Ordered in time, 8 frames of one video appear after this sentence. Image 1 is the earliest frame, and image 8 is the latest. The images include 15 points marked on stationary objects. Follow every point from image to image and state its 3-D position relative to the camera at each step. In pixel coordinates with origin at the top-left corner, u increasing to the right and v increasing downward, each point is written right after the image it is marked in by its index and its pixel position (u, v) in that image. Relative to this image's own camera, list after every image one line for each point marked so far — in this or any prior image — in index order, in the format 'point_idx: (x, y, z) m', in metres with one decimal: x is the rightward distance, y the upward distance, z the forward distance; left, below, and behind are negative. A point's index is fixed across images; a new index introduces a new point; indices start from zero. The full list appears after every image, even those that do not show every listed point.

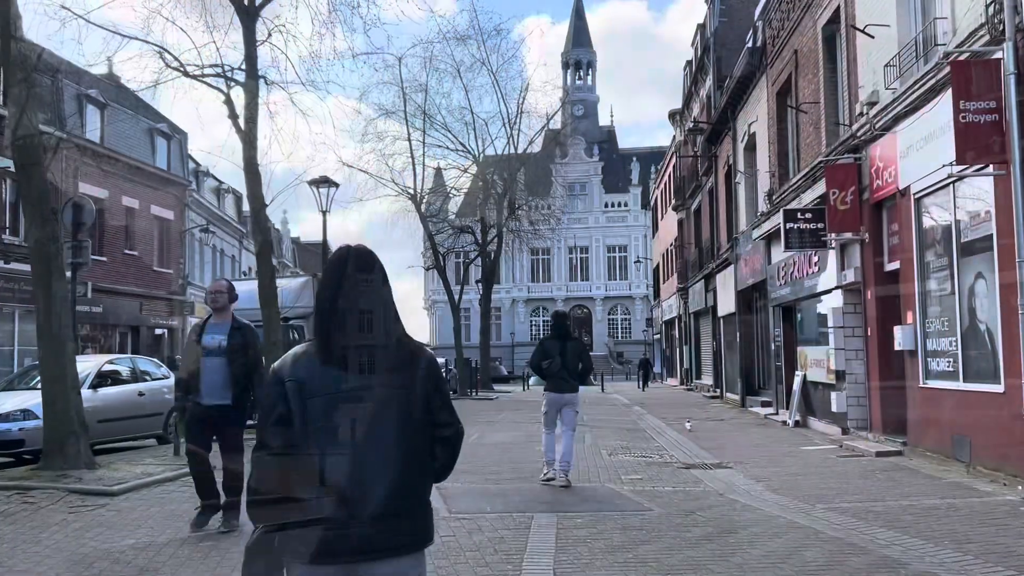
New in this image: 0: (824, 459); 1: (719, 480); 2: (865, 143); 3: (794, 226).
0: (+4.1, -2.3, +12.1) m
1: (+2.3, -2.2, +10.3) m
2: (+5.1, +2.1, +13.3) m
3: (+4.5, +1.0, +14.5) m
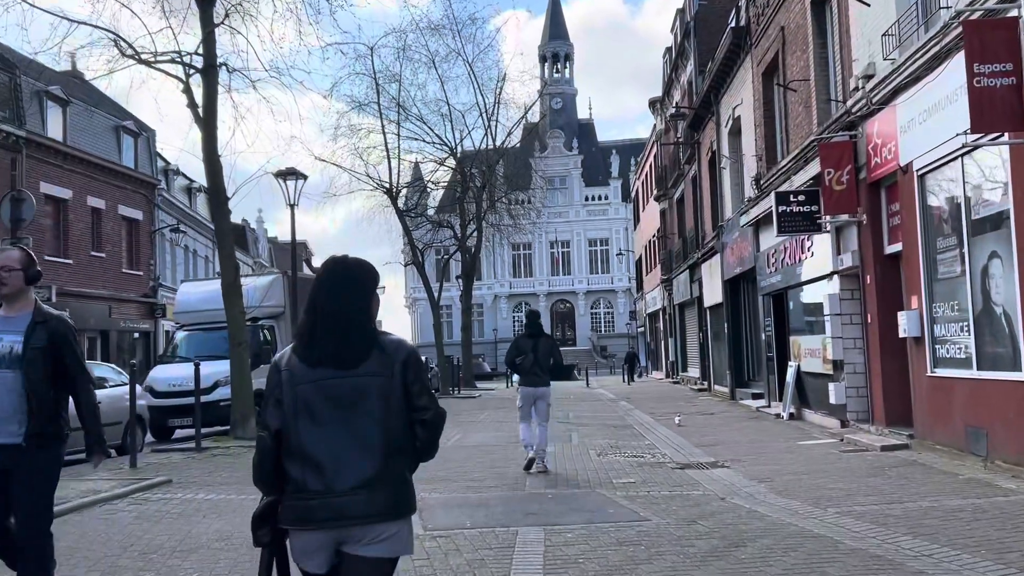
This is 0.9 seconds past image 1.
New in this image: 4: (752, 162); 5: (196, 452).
0: (+3.9, -2.1, +11.3) m
1: (+2.2, -2.0, +9.5) m
2: (+4.8, +2.3, +12.5) m
3: (+4.1, +1.2, +13.8) m
4: (+5.2, +2.7, +19.7) m
5: (-4.4, -2.3, +13.0) m
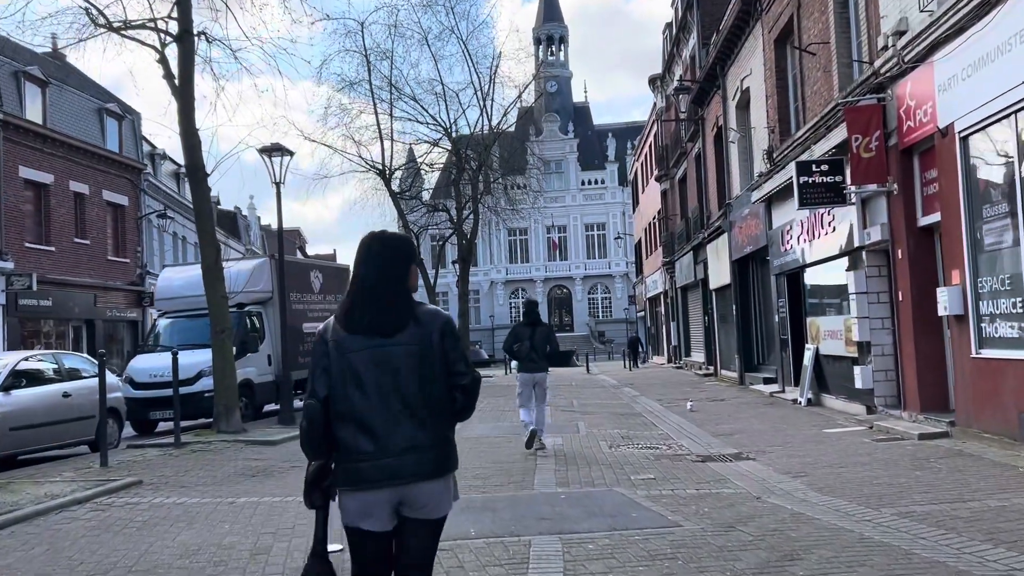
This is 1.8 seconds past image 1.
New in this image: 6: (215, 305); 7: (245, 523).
0: (+3.9, -1.8, +10.4) m
1: (+2.2, -1.8, +8.6) m
2: (+4.8, +2.6, +11.6) m
3: (+4.1, +1.5, +12.8) m
4: (+5.1, +3.1, +18.8) m
5: (-4.4, -2.1, +12.0) m
6: (-4.4, -0.3, +13.5) m
7: (-2.1, -1.8, +7.1) m
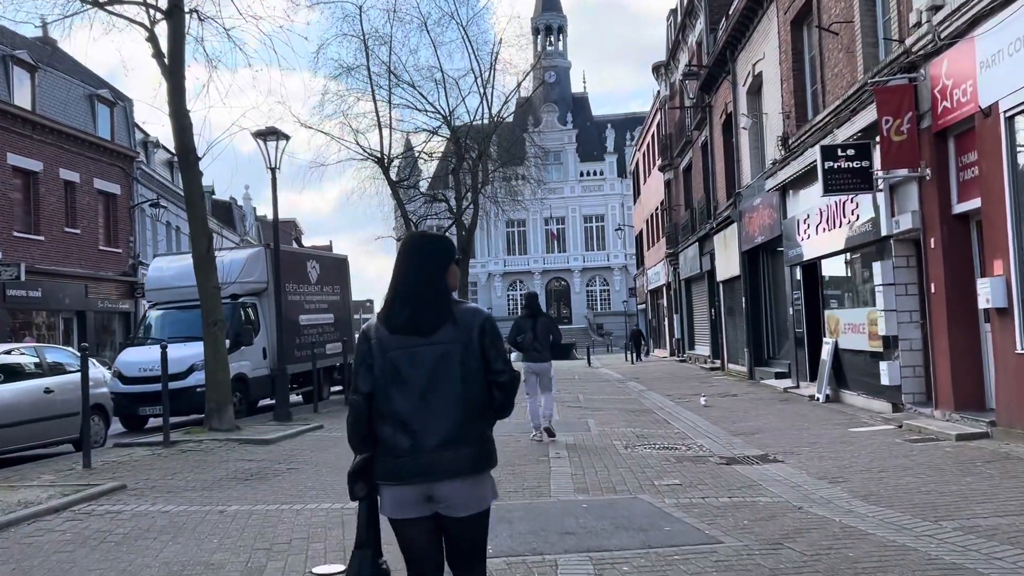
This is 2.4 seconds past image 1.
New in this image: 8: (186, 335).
0: (+4.0, -1.7, +9.8) m
1: (+2.3, -1.7, +8.0) m
2: (+4.9, +2.7, +10.9) m
3: (+4.3, +1.6, +12.1) m
4: (+5.2, +3.3, +18.1) m
5: (-4.3, -2.0, +11.4) m
6: (-4.3, -0.1, +12.9) m
7: (-1.9, -1.7, +6.5) m
8: (-5.6, -0.8, +15.9) m
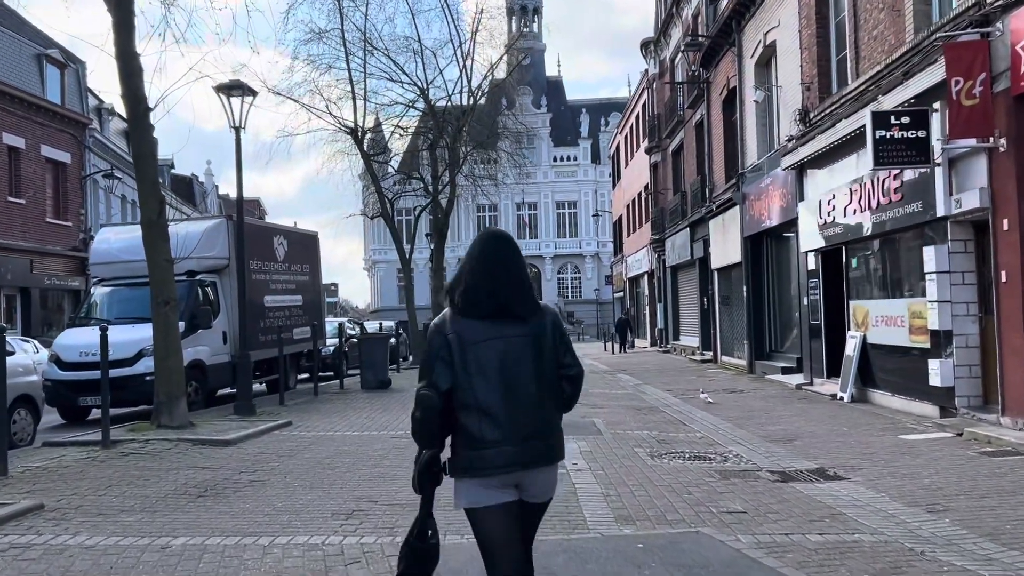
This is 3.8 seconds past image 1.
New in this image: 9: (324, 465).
0: (+4.1, -1.6, +8.3) m
1: (+2.5, -1.6, +6.4) m
2: (+5.0, +2.8, +9.4) m
3: (+4.3, +1.8, +10.6) m
4: (+5.1, +3.5, +16.6) m
5: (-4.3, -1.7, +9.6) m
6: (-4.3, +0.2, +11.0) m
7: (-1.7, -1.6, +4.8) m
8: (-5.7, -0.4, +14.0) m
9: (-1.8, -1.6, +8.5) m
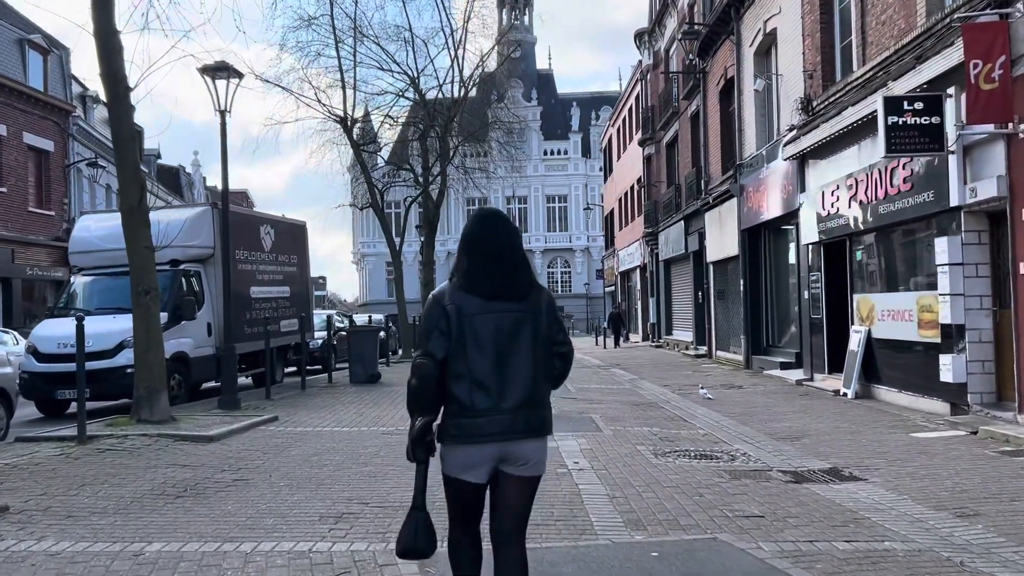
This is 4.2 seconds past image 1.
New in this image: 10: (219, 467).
0: (+4.1, -1.5, +7.9) m
1: (+2.5, -1.5, +6.0) m
2: (+5.0, +2.9, +9.0) m
3: (+4.3, +1.9, +10.2) m
4: (+5.0, +3.6, +16.2) m
5: (-4.3, -1.6, +9.1) m
6: (-4.3, +0.3, +10.5) m
7: (-1.7, -1.5, +4.3) m
8: (-5.8, -0.3, +13.5) m
9: (-1.8, -1.5, +8.1) m
10: (-2.5, -1.5, +7.9) m
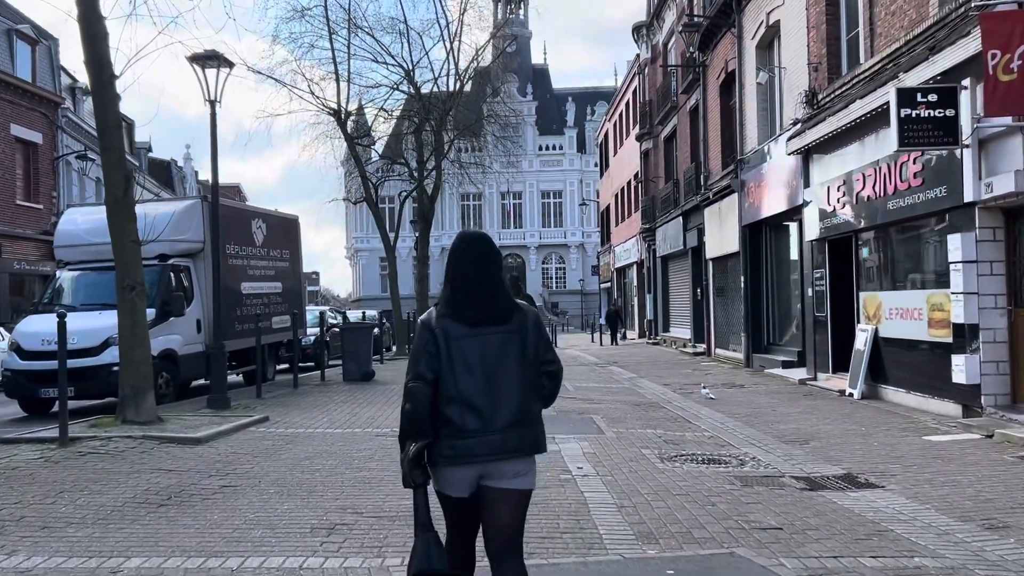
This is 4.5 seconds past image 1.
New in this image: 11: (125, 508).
0: (+4.1, -1.5, +7.6) m
1: (+2.5, -1.5, +5.7) m
2: (+5.0, +2.9, +8.7) m
3: (+4.3, +1.9, +9.9) m
4: (+5.0, +3.7, +15.8) m
5: (-4.3, -1.5, +8.7) m
6: (-4.3, +0.4, +10.2) m
7: (-1.7, -1.5, +3.9) m
8: (-5.8, -0.2, +13.1) m
9: (-1.8, -1.5, +7.7) m
10: (-2.5, -1.5, +7.5) m
11: (-2.6, -1.5, +6.2) m
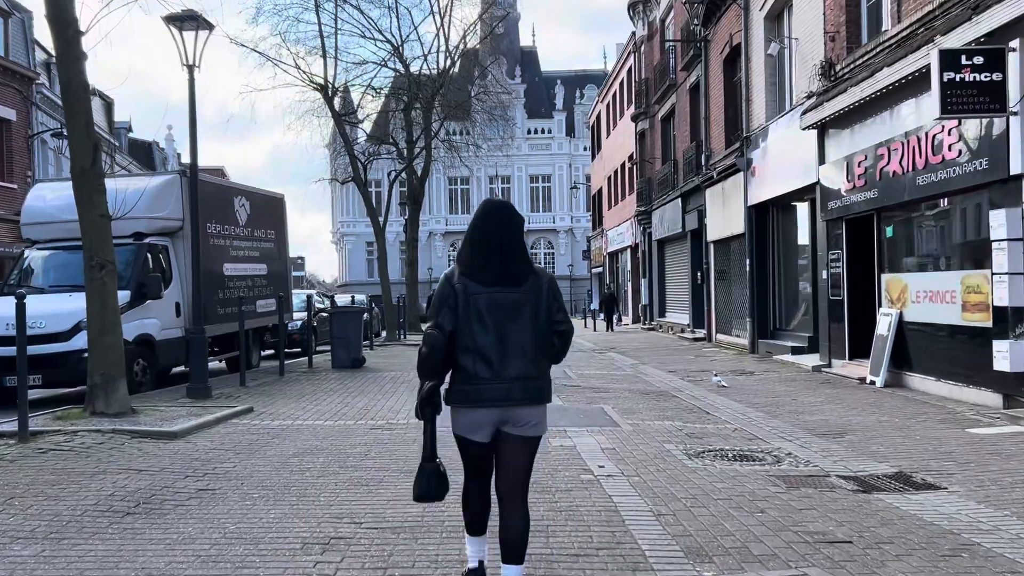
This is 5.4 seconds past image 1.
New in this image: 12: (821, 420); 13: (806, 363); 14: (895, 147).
0: (+4.2, -1.3, +6.9) m
1: (+2.7, -1.4, +4.9) m
2: (+5.1, +3.1, +7.8) m
3: (+4.4, +2.1, +9.1) m
4: (+5.0, +4.0, +15.0) m
5: (-4.2, -1.3, +7.8) m
6: (-4.3, +0.6, +9.2) m
7: (-1.5, -1.3, +3.1) m
8: (-5.8, +0.1, +12.2) m
9: (-1.7, -1.3, +6.9) m
10: (-2.4, -1.3, +6.6) m
11: (-2.5, -1.3, +5.3) m
12: (+3.2, -1.4, +9.7) m
13: (+4.9, -1.2, +15.3) m
14: (+4.9, +1.8, +11.9) m
